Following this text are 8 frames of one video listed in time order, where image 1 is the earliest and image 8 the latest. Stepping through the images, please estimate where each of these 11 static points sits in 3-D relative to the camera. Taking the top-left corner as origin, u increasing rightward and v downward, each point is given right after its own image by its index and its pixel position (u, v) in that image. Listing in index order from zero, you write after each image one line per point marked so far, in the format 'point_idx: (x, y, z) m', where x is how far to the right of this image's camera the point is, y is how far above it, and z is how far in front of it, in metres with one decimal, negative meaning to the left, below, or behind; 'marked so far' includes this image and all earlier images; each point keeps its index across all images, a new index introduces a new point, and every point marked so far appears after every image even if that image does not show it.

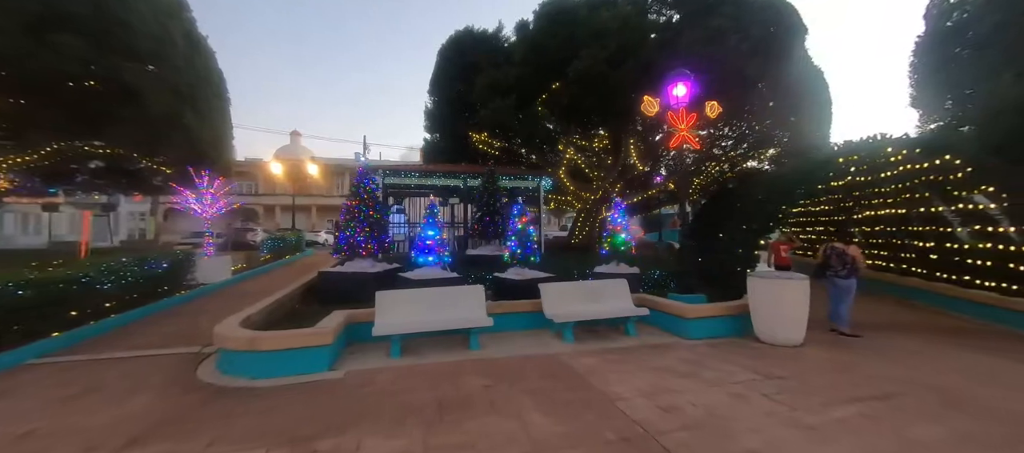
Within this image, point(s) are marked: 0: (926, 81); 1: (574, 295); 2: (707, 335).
0: (+11.1, +3.9, +10.2) m
1: (+1.0, -1.1, +6.1) m
2: (+3.0, -1.6, +5.8) m
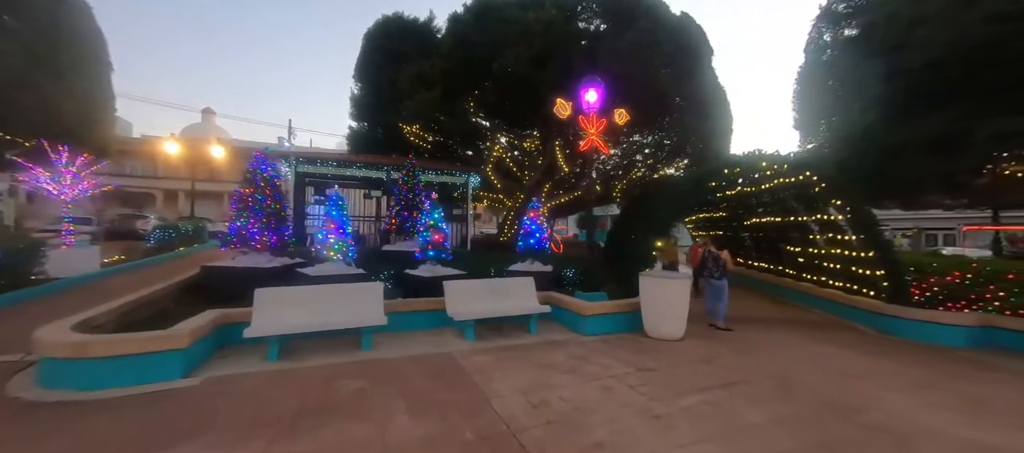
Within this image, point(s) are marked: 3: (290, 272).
0: (+8.9, +3.7, +11.7) m
1: (-0.5, -1.1, +6.1) m
2: (+1.4, -1.7, +6.1) m
3: (-4.2, -0.9, +7.3) m
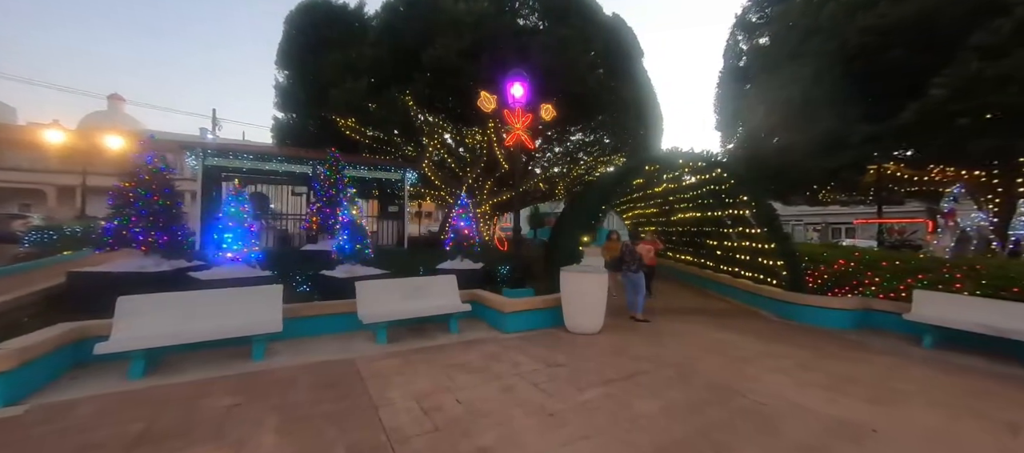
0: (+6.9, +3.8, +12.5) m
1: (-1.8, -1.0, +5.8) m
2: (+0.2, -1.6, +6.0) m
3: (-5.6, -0.8, +6.5) m
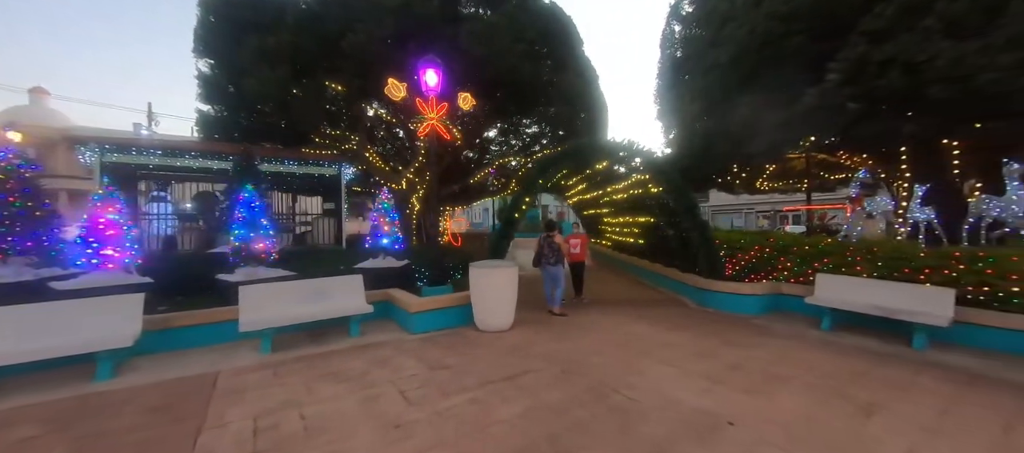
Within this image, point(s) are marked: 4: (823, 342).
0: (+4.9, +4.2, +12.5) m
1: (-3.1, -1.0, +5.3) m
2: (-1.2, -1.5, +5.7) m
3: (-7.0, -0.9, +5.8) m
4: (+4.1, -1.5, +5.1) m
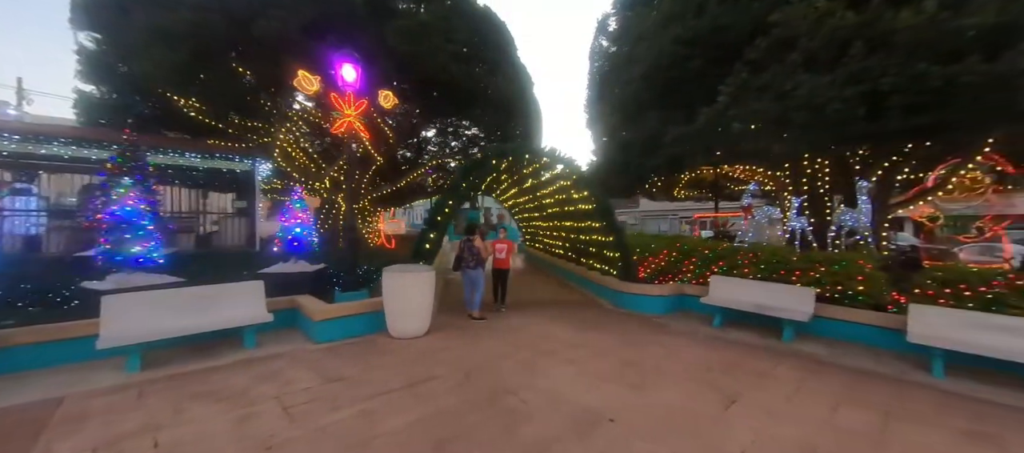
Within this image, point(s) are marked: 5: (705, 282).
0: (+2.6, +4.0, +13.1) m
1: (-4.3, -1.0, +4.7) m
2: (-2.4, -1.6, +5.4) m
3: (-8.2, -0.9, +4.6) m
4: (+2.9, -1.6, +5.6) m
5: (+3.7, -1.1, +7.4) m
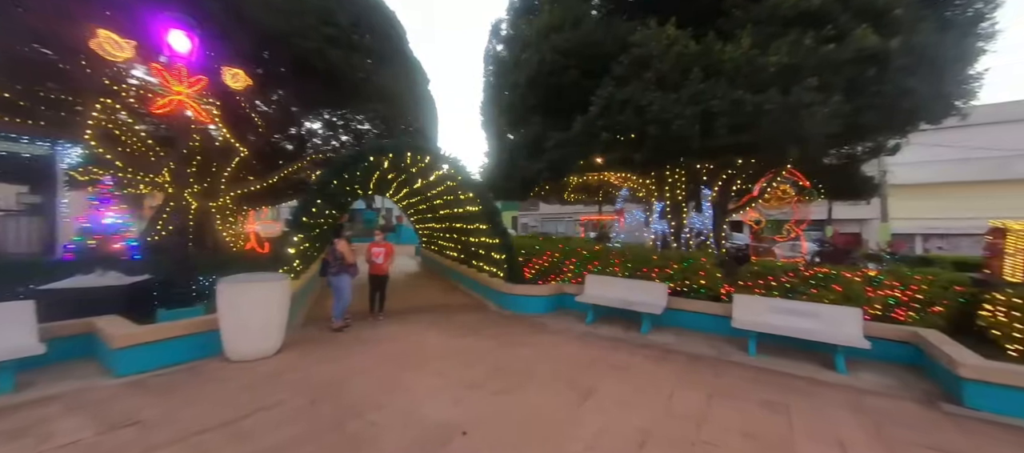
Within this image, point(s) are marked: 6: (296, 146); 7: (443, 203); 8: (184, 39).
0: (-1.0, +4.0, +13.1) m
1: (-5.7, -1.0, +3.3) m
2: (-4.1, -1.6, +4.4) m
3: (-9.5, -0.9, +2.2) m
4: (+1.1, -1.7, +5.9) m
5: (+1.4, -1.1, +7.9) m
6: (-7.0, +2.6, +12.3) m
7: (-1.7, +0.7, +9.8) m
8: (-4.6, +2.6, +5.4) m
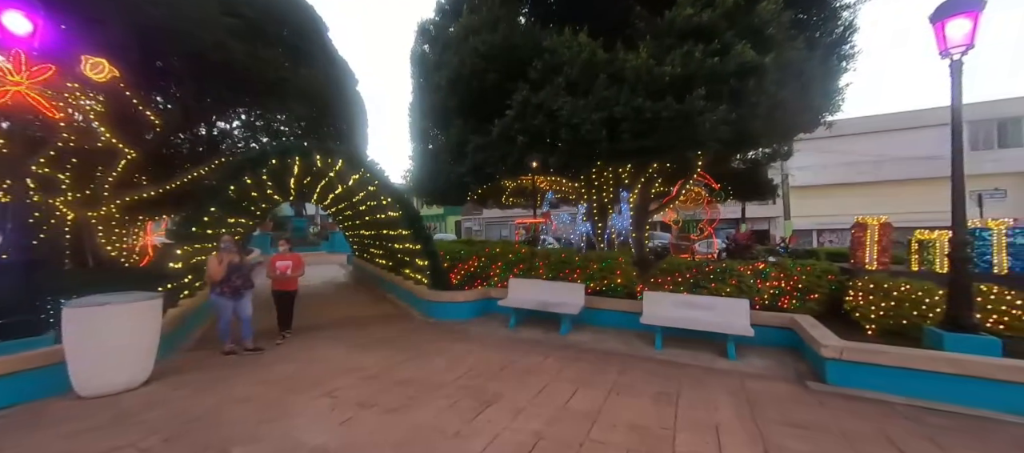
0: (-3.4, +3.8, +12.8) m
1: (-6.5, -1.2, +2.3) m
2: (-5.0, -1.7, +3.7) m
3: (-10.1, -1.1, +0.7) m
4: (-0.1, -1.7, +5.9) m
5: (-0.1, -1.2, +7.9) m
6: (-9.2, +2.2, +11.1) m
7: (-3.5, +0.5, +9.3) m
8: (-5.8, +2.5, +4.6) m
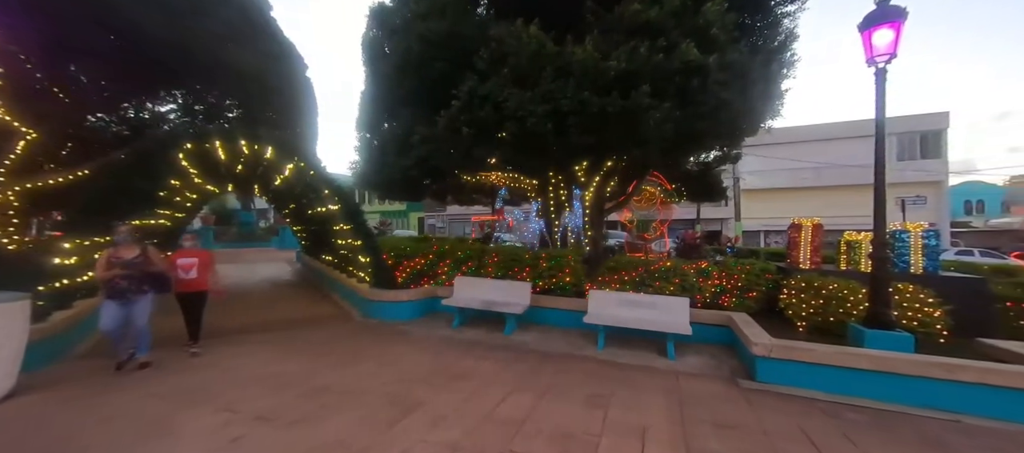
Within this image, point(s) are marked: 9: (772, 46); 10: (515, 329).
0: (-4.8, +3.9, +12.2) m
1: (-7.0, -1.0, +1.5) m
2: (-5.7, -1.6, +3.0) m
3: (-10.5, -1.0, -0.4) m
4: (-1.0, -1.7, +5.6) m
5: (-1.1, -1.1, +7.6) m
6: (-10.4, +2.5, +10.0) m
7: (-4.6, +0.6, +8.7) m
8: (-6.5, +2.6, +3.8) m
9: (+4.4, +3.1, +6.6) m
10: (+0.1, -1.6, +6.1) m
